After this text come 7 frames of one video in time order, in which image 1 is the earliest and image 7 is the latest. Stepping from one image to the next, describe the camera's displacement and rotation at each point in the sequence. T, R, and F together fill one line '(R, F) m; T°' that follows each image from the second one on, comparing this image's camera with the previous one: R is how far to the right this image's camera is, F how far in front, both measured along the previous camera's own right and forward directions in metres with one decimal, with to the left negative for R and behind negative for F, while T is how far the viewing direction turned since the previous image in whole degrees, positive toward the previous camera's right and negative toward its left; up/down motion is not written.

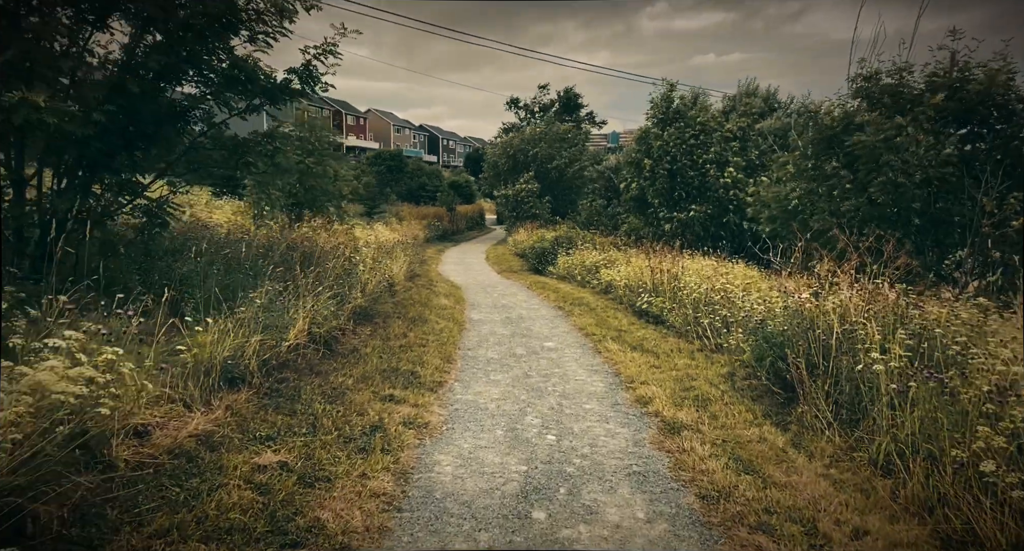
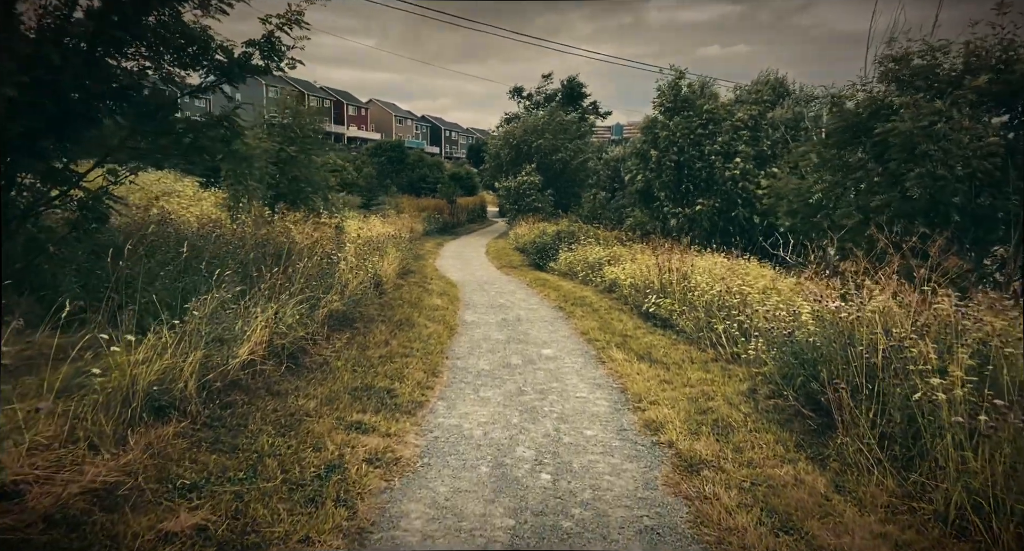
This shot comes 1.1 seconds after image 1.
(+0.1, +0.8) m; 0°
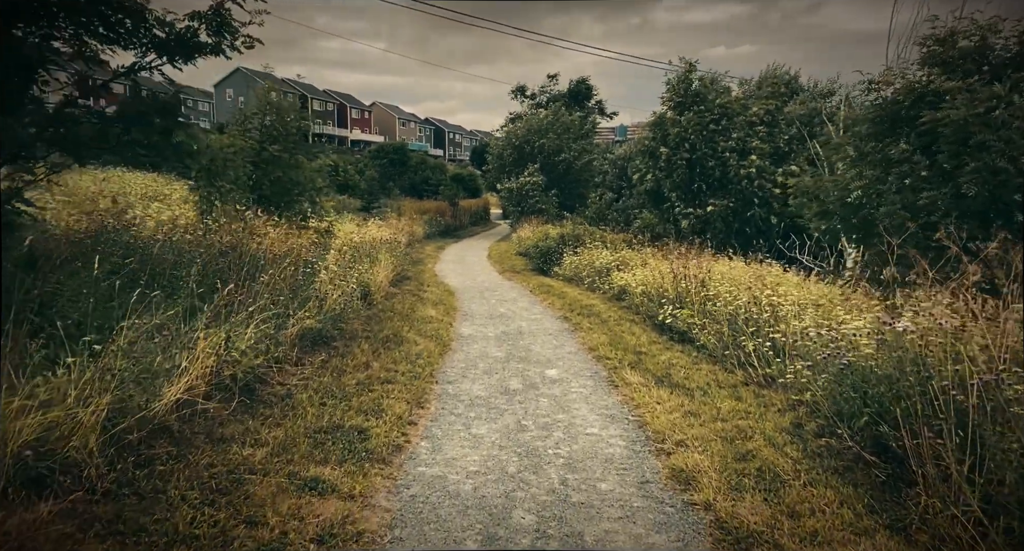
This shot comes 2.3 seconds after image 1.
(+0.1, +0.9) m; 0°
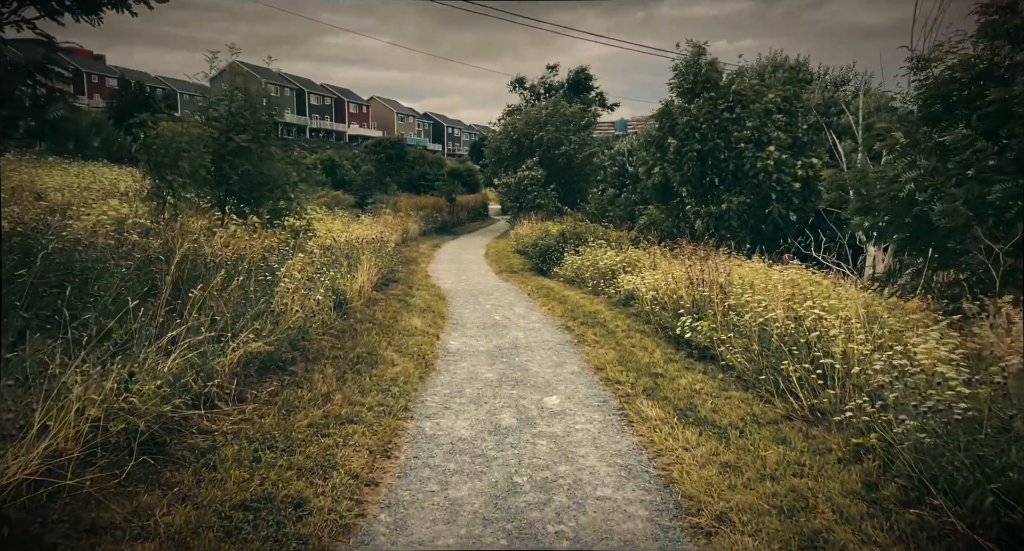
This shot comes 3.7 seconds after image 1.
(+0.1, +1.1) m; 0°
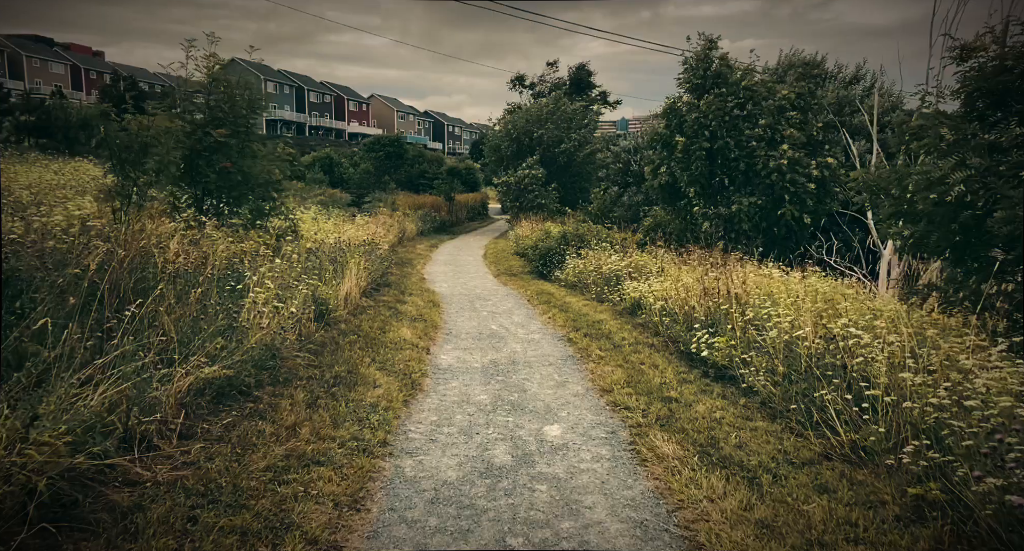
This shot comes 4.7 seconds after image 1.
(0.0, +0.7) m; 0°
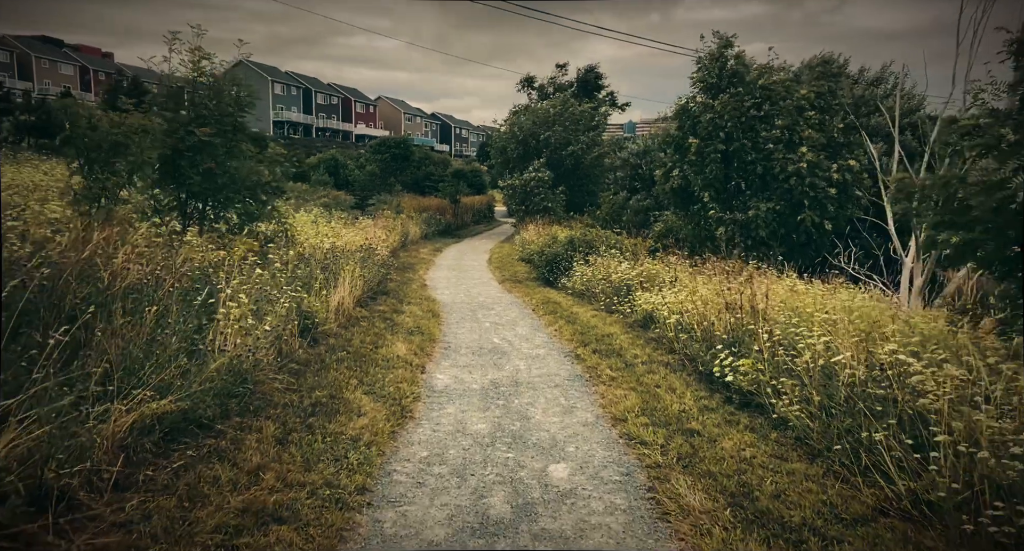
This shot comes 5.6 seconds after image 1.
(0.0, +0.6) m; -1°
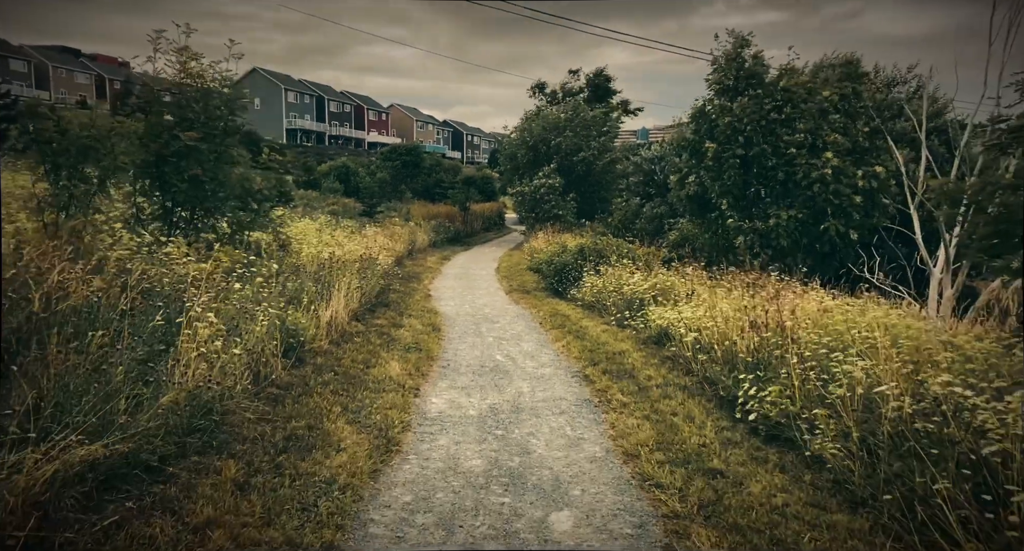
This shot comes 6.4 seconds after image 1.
(+0.1, +0.6) m; -1°
